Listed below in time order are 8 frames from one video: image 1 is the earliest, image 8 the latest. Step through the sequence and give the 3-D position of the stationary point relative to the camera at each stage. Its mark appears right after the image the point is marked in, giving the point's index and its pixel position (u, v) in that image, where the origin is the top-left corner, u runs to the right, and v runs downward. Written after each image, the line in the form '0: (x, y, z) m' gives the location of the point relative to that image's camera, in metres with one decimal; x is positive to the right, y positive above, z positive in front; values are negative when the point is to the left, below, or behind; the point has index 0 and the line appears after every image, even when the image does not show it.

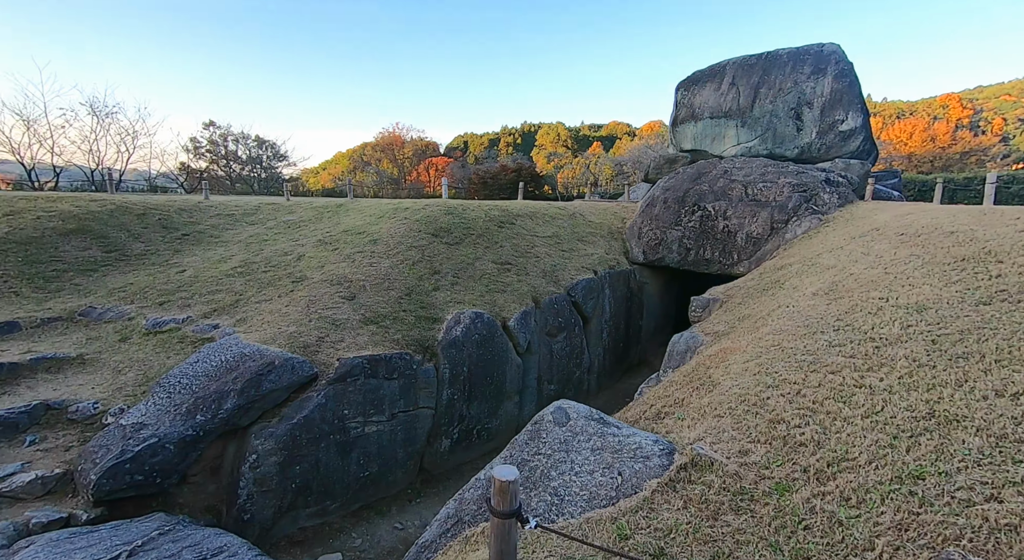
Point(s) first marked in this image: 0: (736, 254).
0: (+4.4, +0.5, +10.9) m
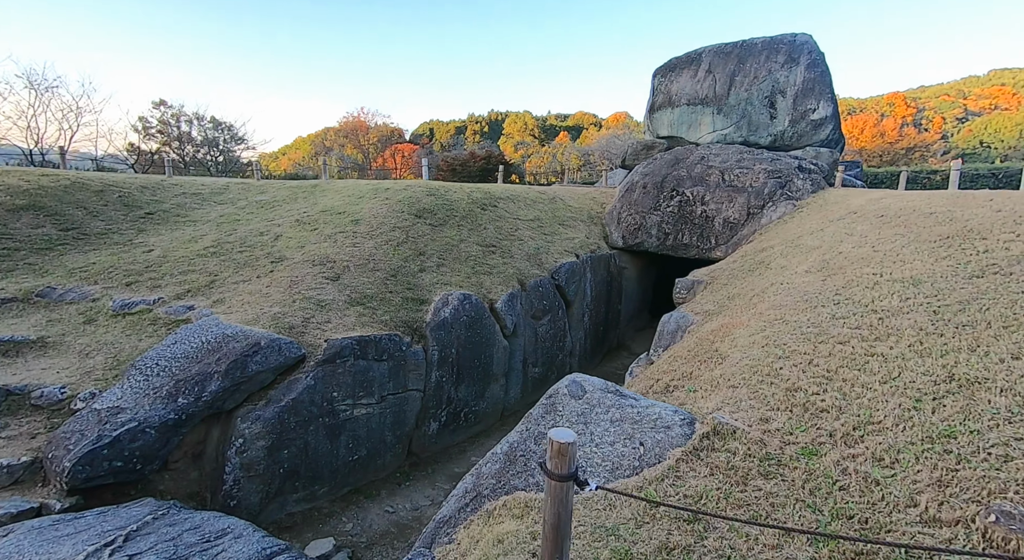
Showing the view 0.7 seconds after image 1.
0: (+4.1, +0.8, +11.1) m
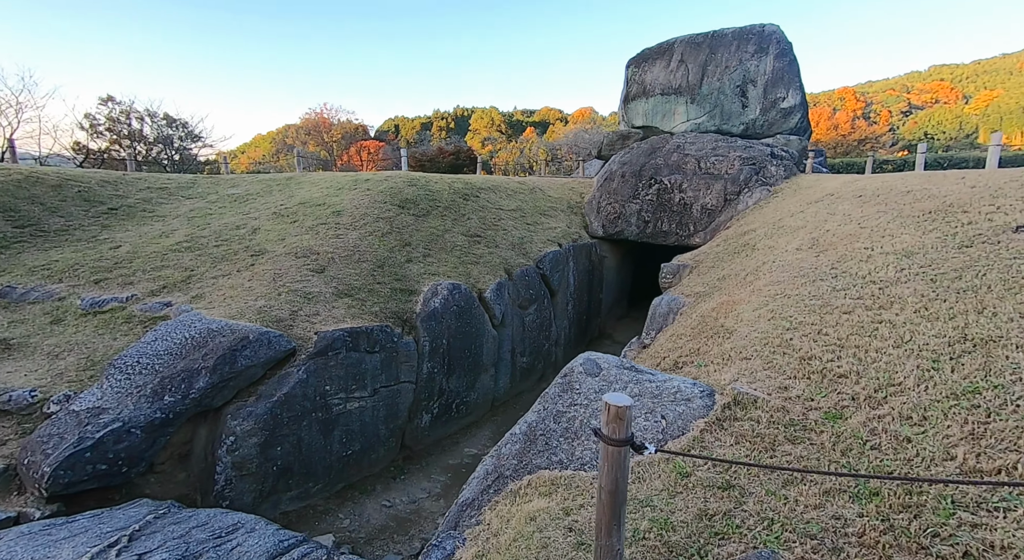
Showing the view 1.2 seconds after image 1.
0: (+3.7, +1.1, +11.2) m
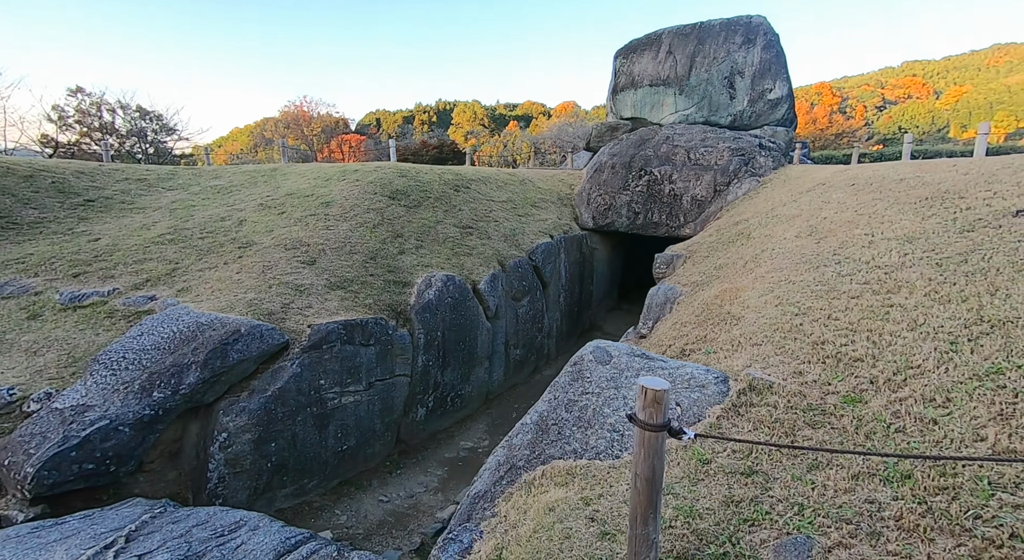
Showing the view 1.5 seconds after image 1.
0: (+3.5, +1.3, +11.2) m
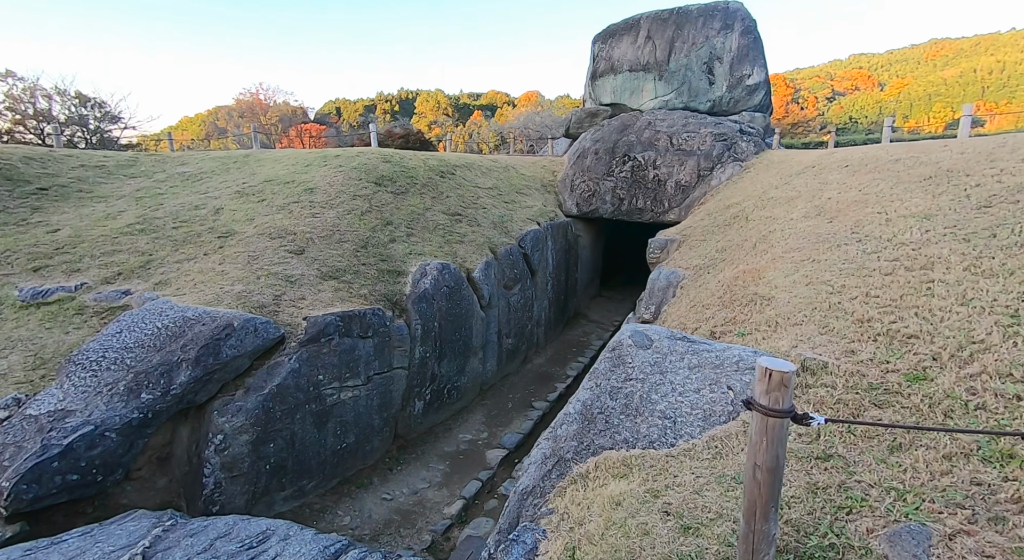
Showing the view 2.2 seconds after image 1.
0: (+3.2, +1.6, +11.2) m
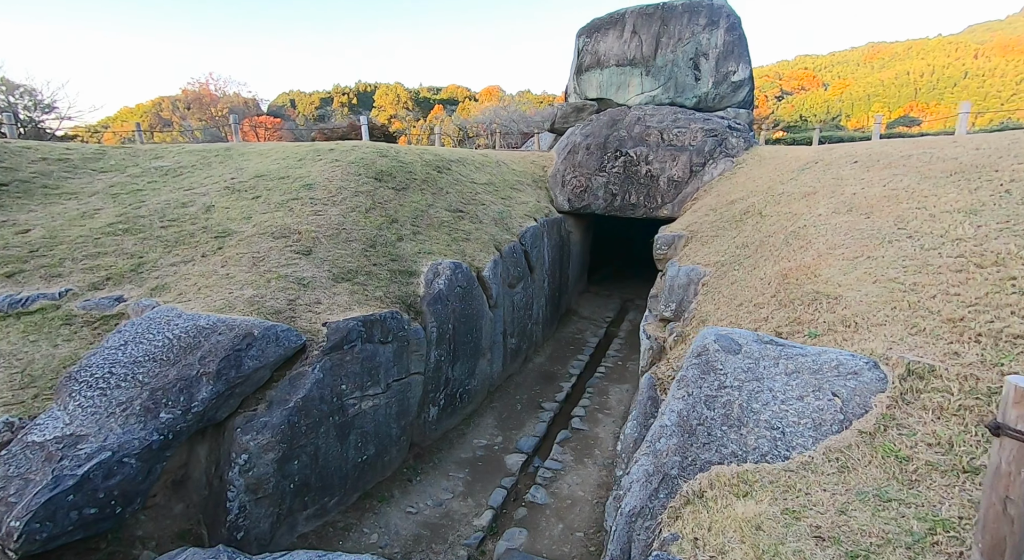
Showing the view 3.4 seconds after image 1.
0: (+3.0, +1.7, +11.2) m
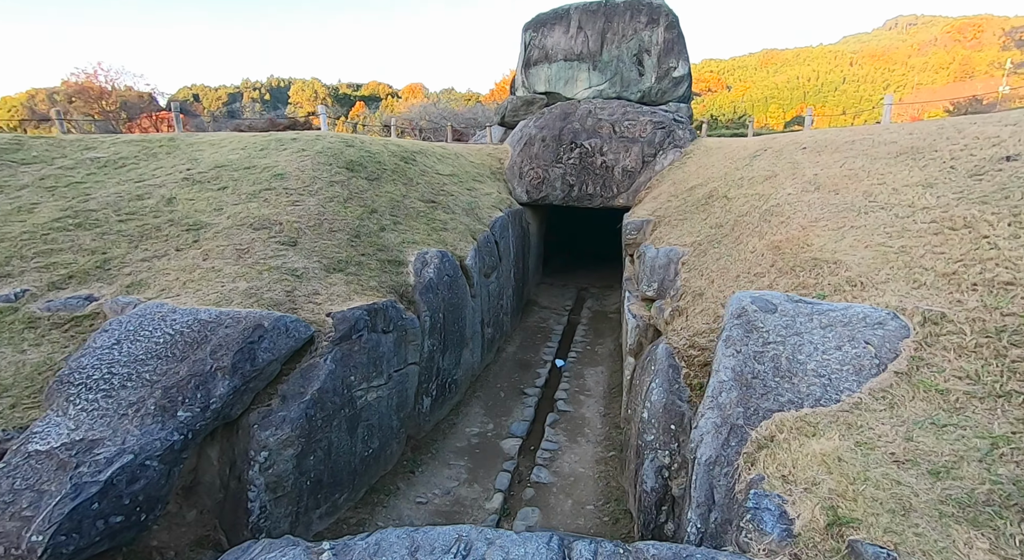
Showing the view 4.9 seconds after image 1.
0: (+2.2, +2.0, +11.6) m
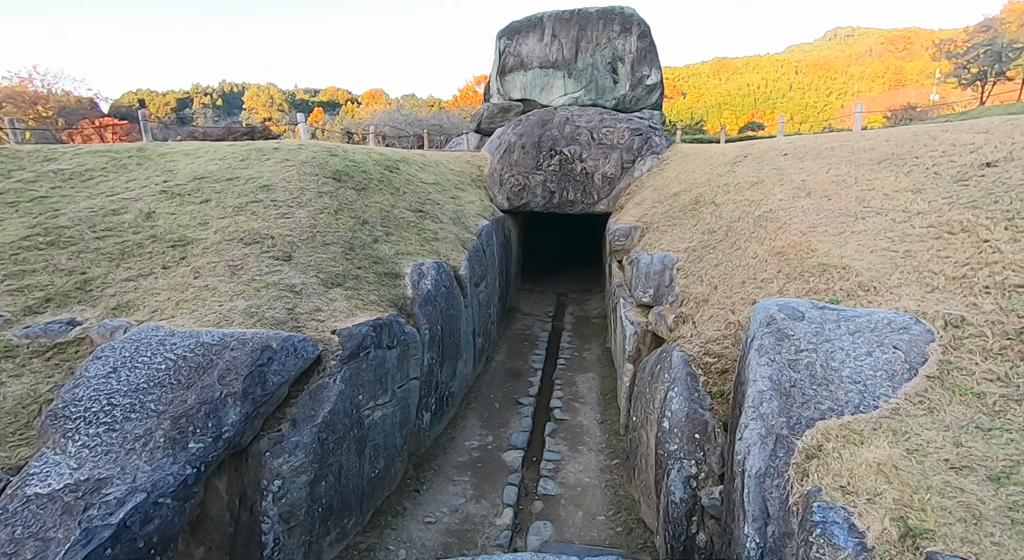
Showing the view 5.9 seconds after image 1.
0: (+1.8, +1.8, +11.6) m
